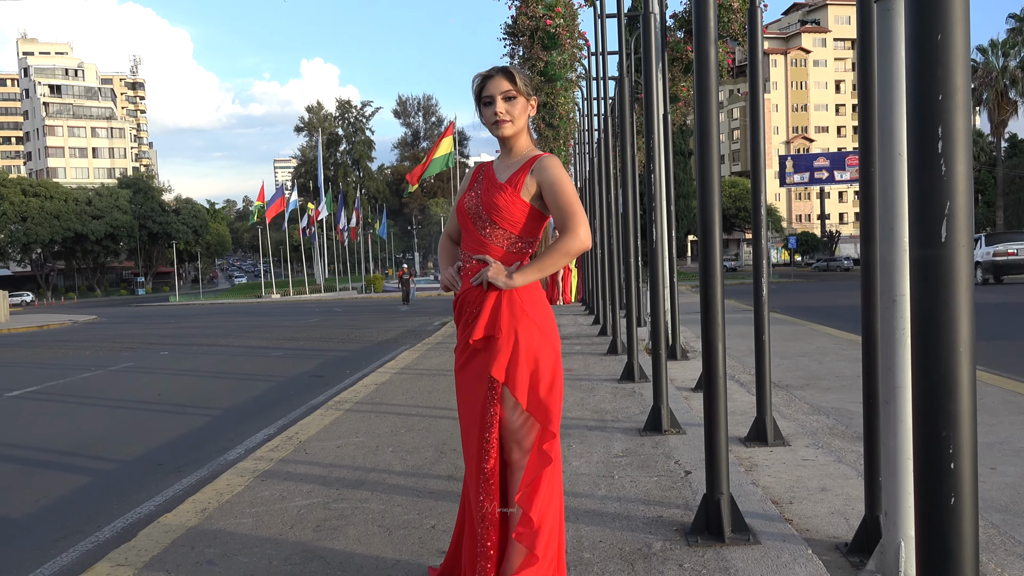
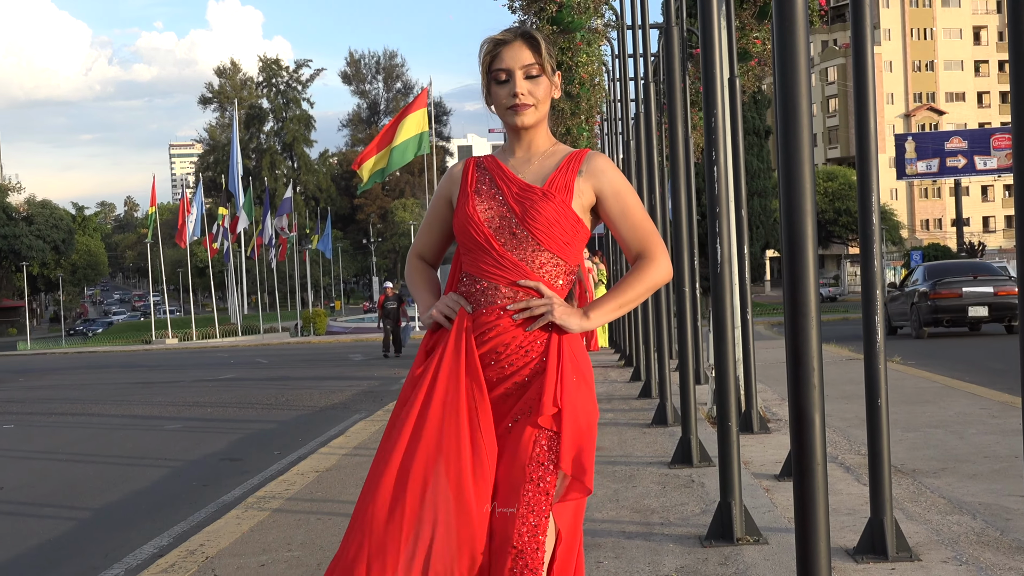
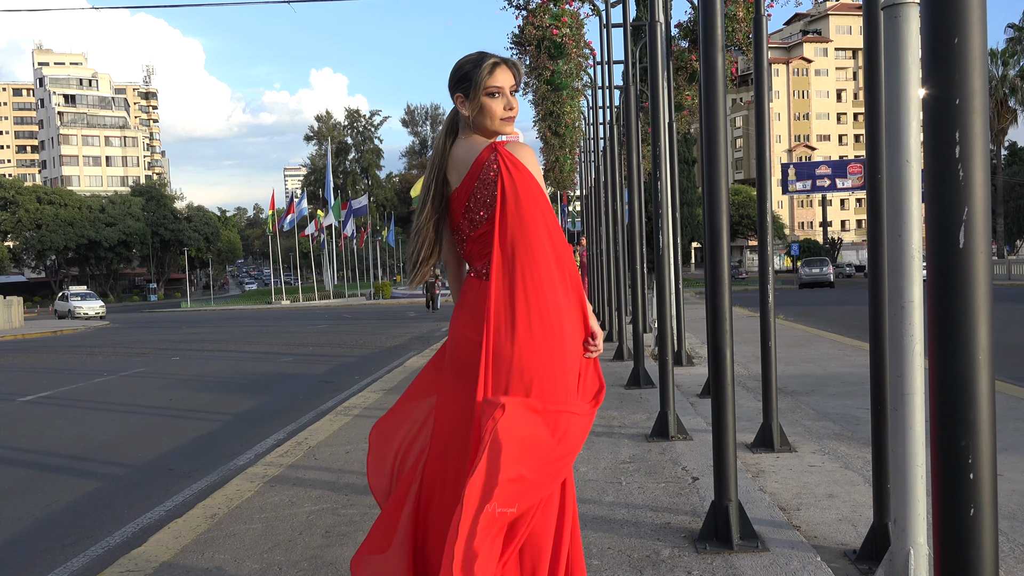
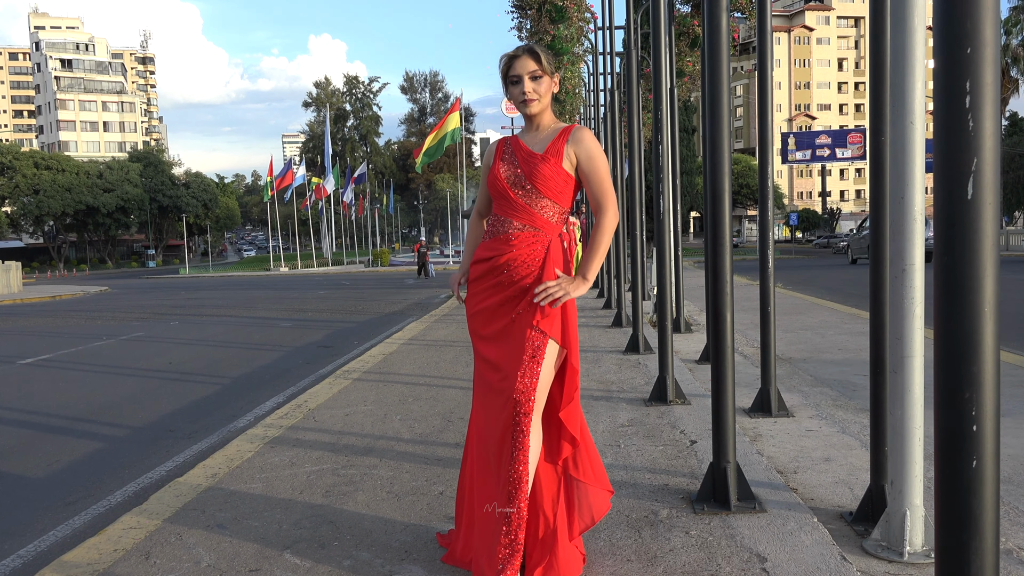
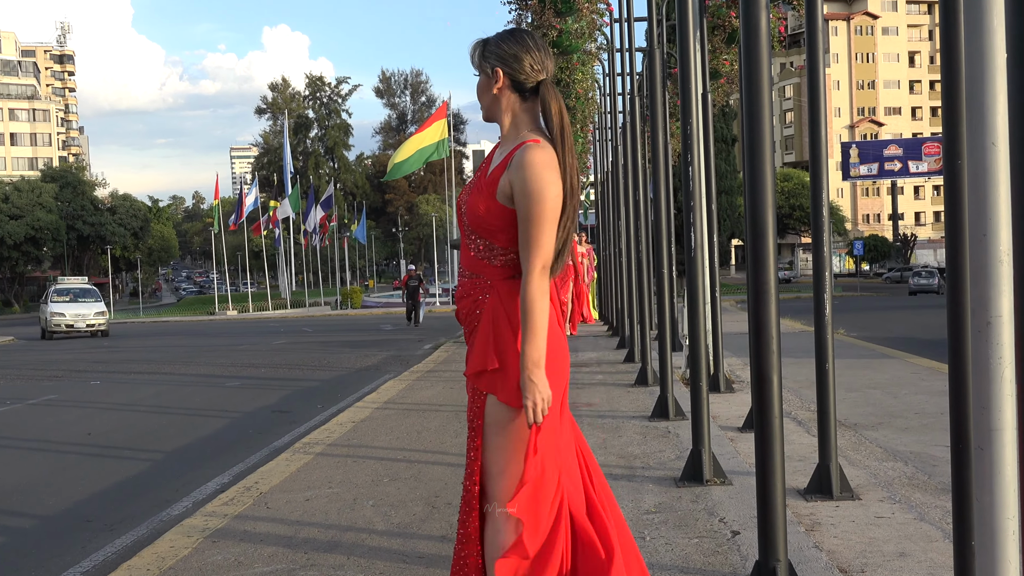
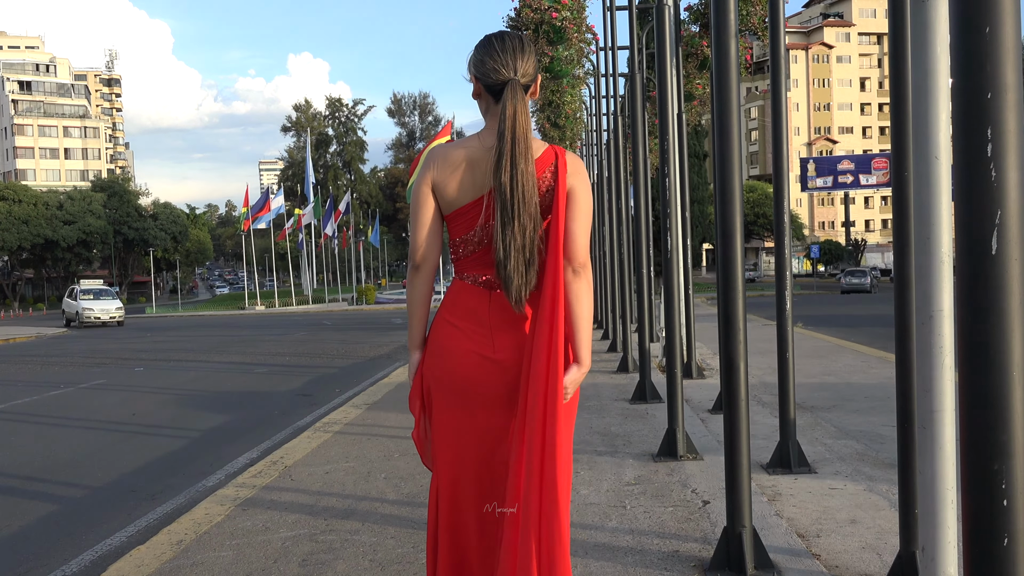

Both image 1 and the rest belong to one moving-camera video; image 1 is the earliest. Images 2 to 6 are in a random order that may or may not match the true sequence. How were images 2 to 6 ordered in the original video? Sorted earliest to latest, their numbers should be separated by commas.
4, 3, 6, 5, 2
